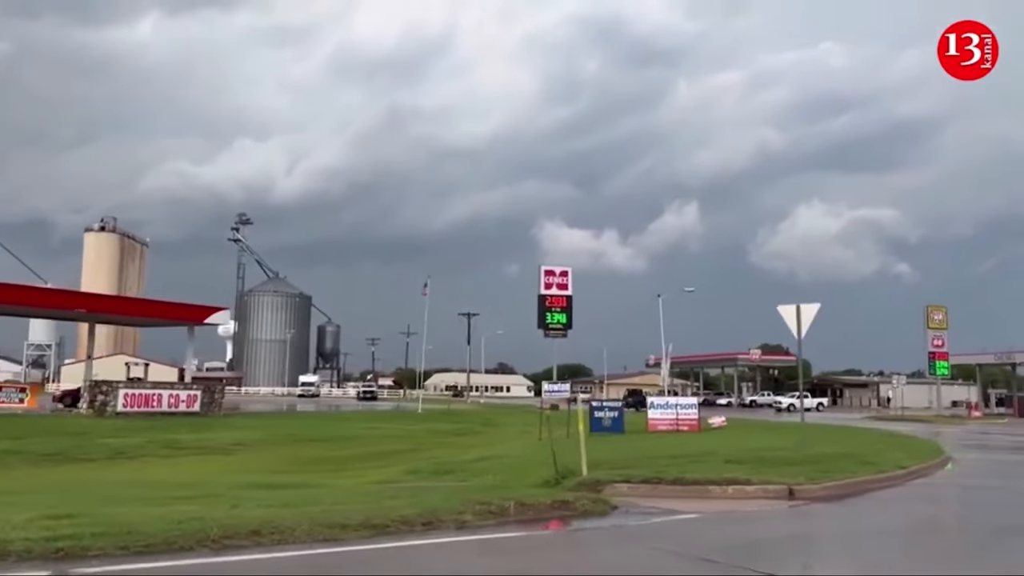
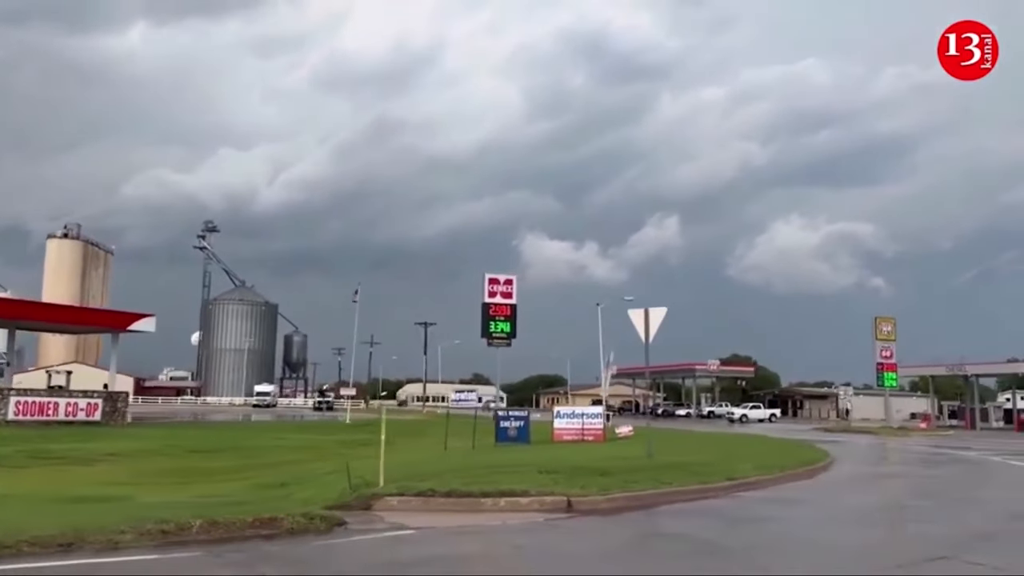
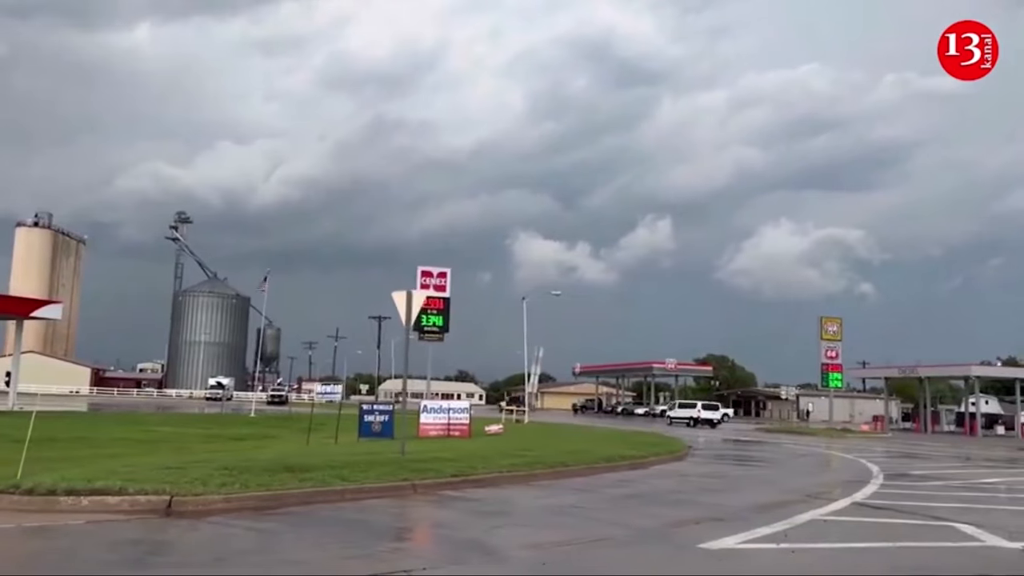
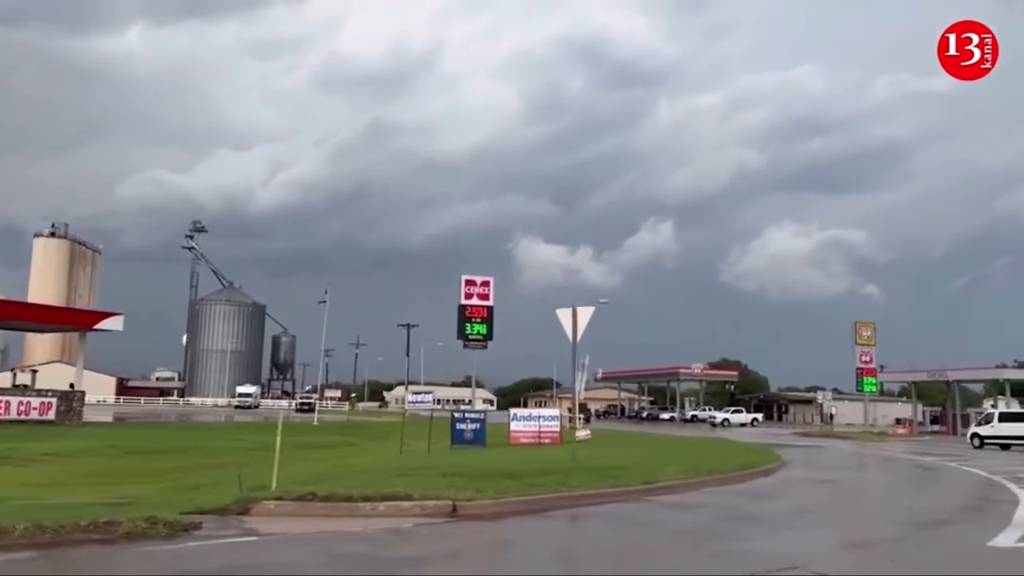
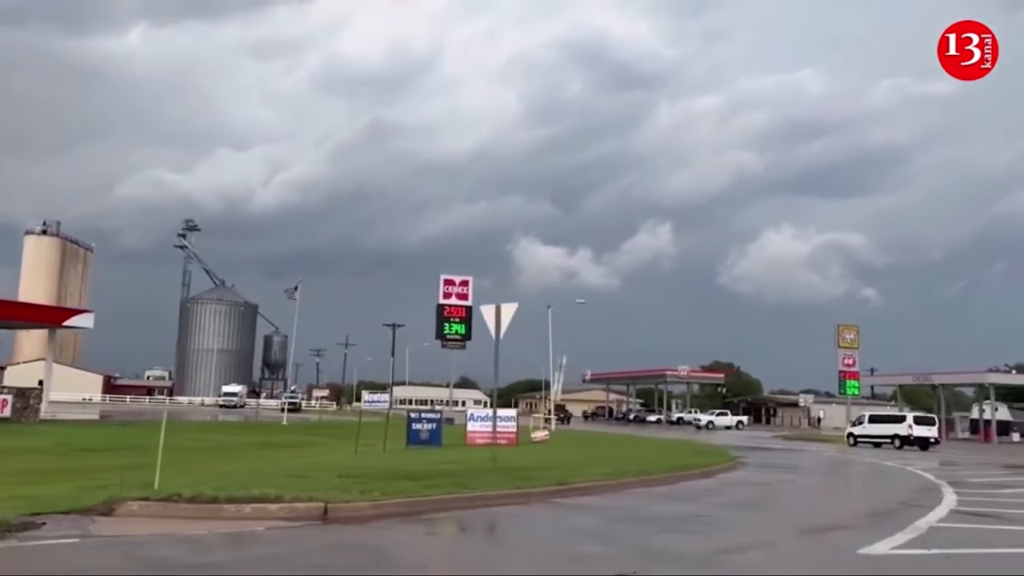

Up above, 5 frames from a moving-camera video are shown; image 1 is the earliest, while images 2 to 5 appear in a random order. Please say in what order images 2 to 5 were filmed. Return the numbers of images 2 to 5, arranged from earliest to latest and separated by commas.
2, 4, 5, 3
